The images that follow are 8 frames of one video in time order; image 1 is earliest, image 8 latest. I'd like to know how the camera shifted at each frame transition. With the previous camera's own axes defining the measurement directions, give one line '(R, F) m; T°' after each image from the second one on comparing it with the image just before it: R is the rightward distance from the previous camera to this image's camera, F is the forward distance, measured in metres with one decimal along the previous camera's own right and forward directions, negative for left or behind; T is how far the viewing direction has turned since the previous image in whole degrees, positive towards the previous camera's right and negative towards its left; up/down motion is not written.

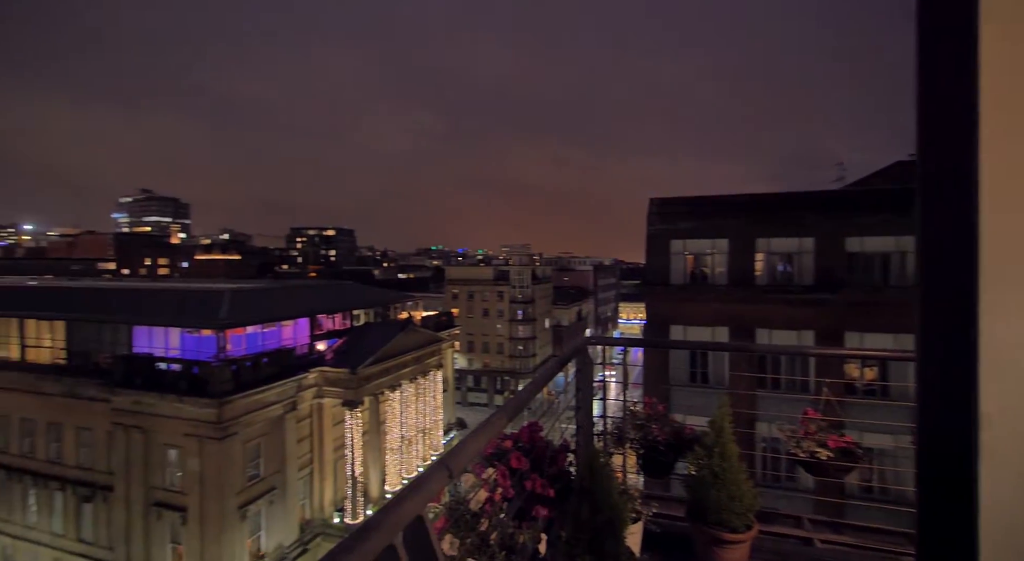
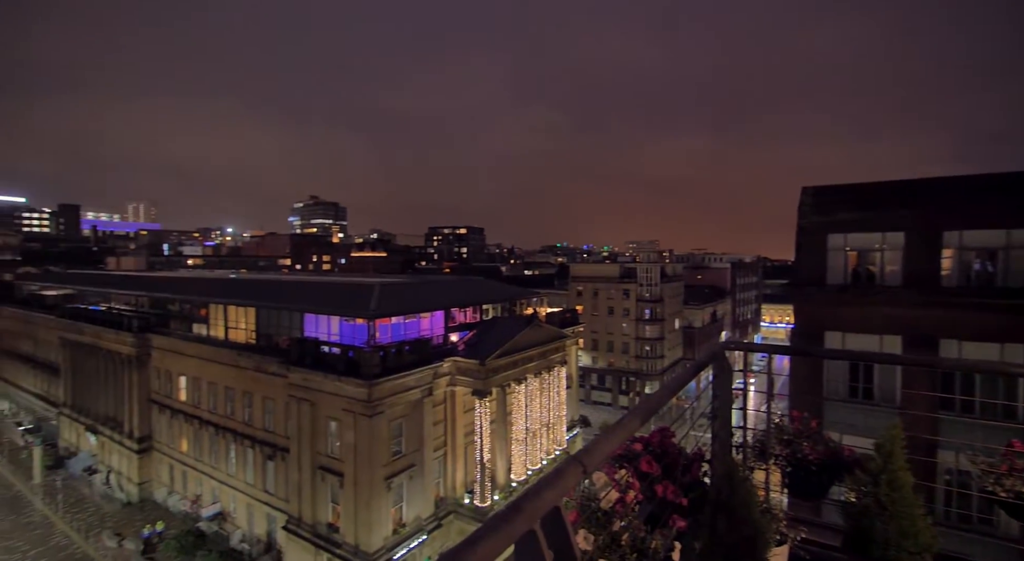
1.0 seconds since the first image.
(0.0, +0.2) m; -13°
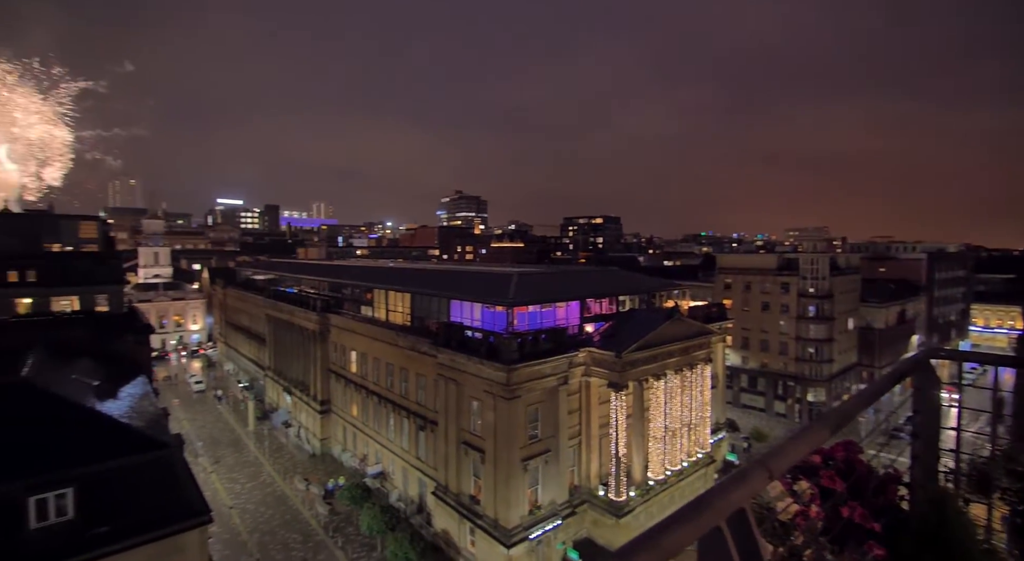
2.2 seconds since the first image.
(-0.1, +0.3) m; -14°
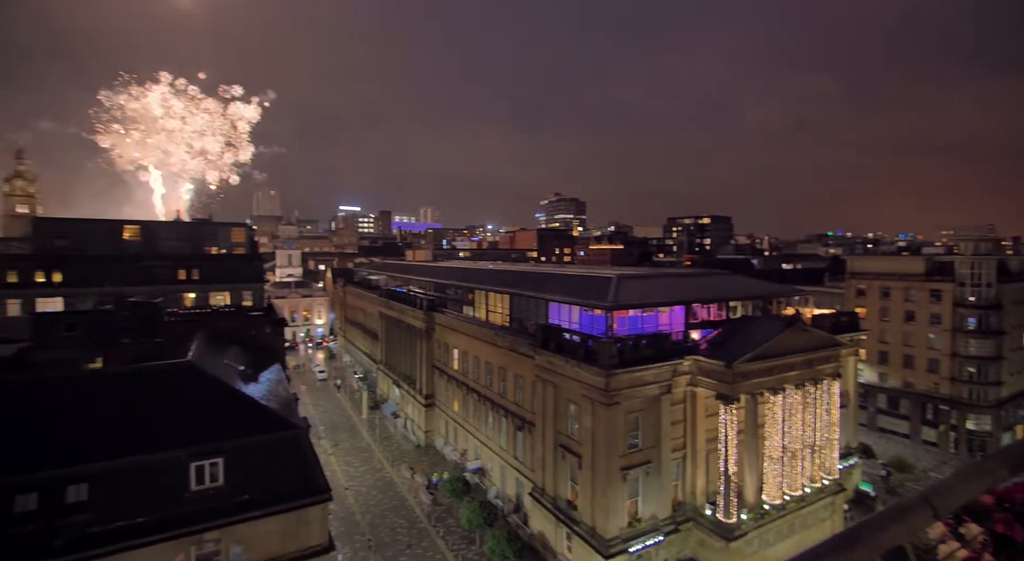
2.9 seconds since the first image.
(-0.1, +0.4) m; -10°
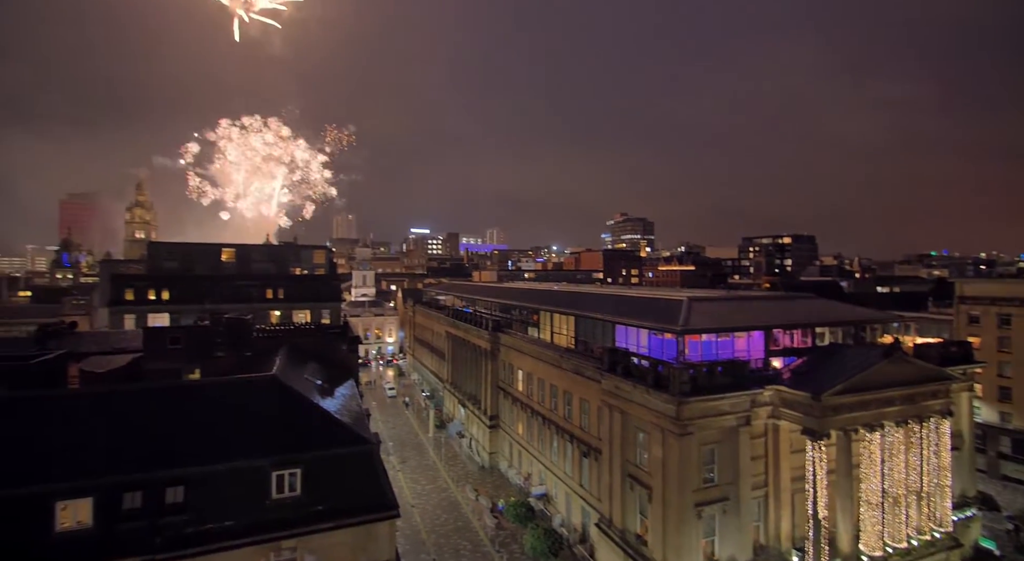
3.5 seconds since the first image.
(0.0, +0.4) m; -7°
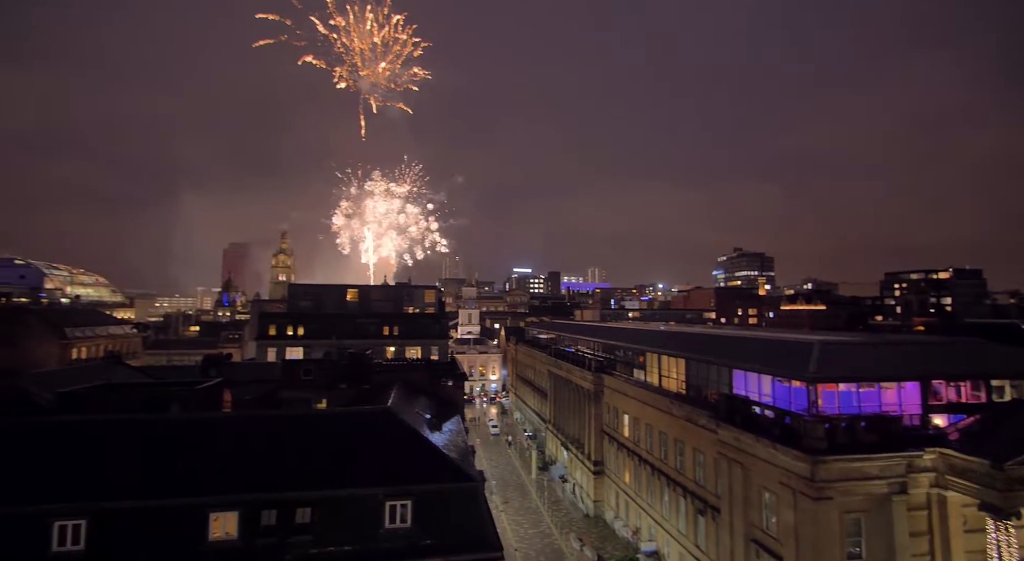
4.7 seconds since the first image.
(-0.1, +0.7) m; -10°
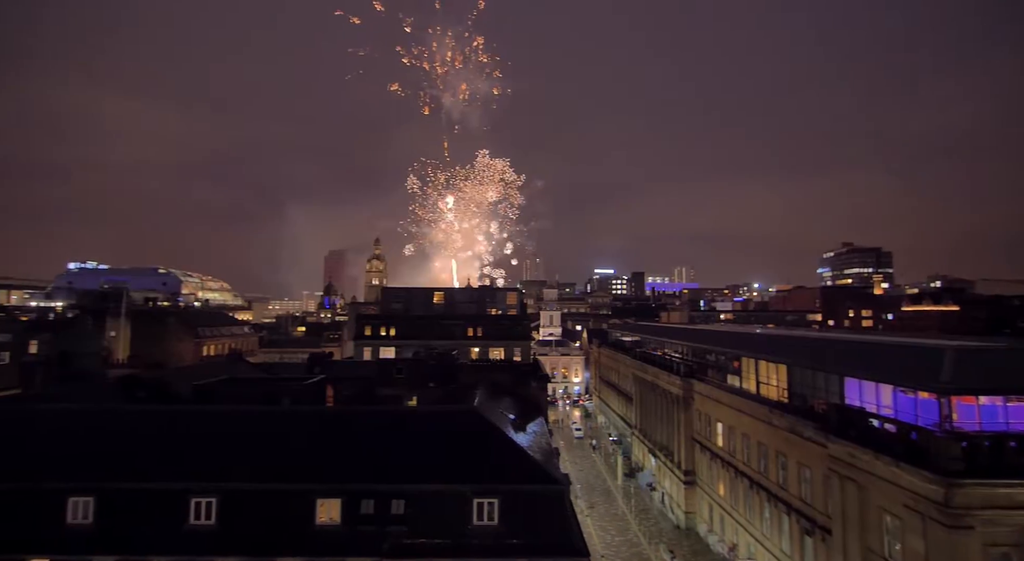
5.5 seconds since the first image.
(-0.1, +0.7) m; -8°
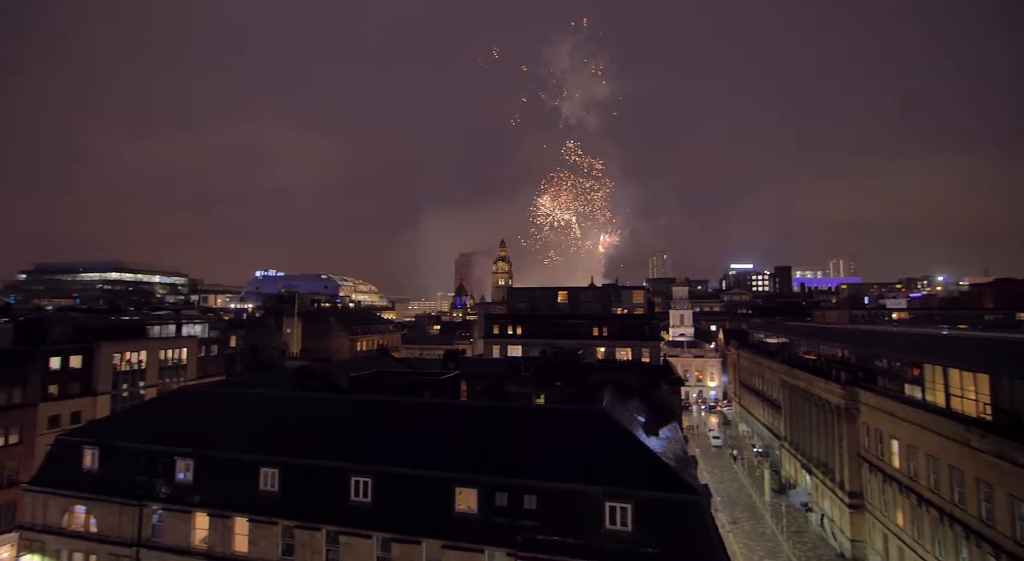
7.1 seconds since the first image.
(-0.1, +1.3) m; -13°
